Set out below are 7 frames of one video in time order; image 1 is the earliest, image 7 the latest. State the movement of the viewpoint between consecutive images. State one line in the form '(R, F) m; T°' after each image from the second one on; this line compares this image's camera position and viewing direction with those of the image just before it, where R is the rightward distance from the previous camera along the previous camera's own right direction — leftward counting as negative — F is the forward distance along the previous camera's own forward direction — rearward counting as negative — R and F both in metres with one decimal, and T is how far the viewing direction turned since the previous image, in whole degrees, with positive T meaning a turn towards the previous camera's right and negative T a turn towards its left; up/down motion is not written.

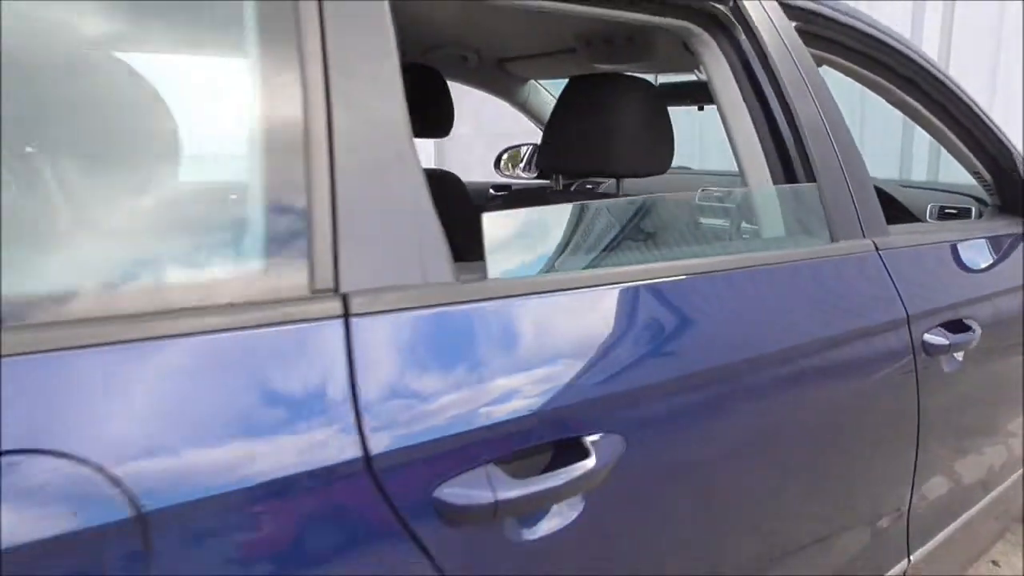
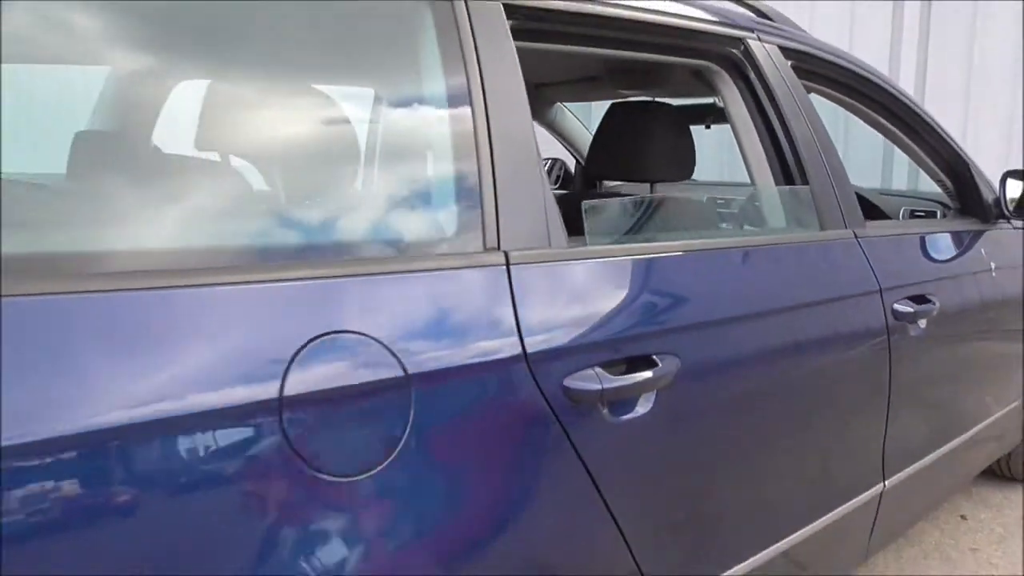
(-0.2, -0.4) m; +1°
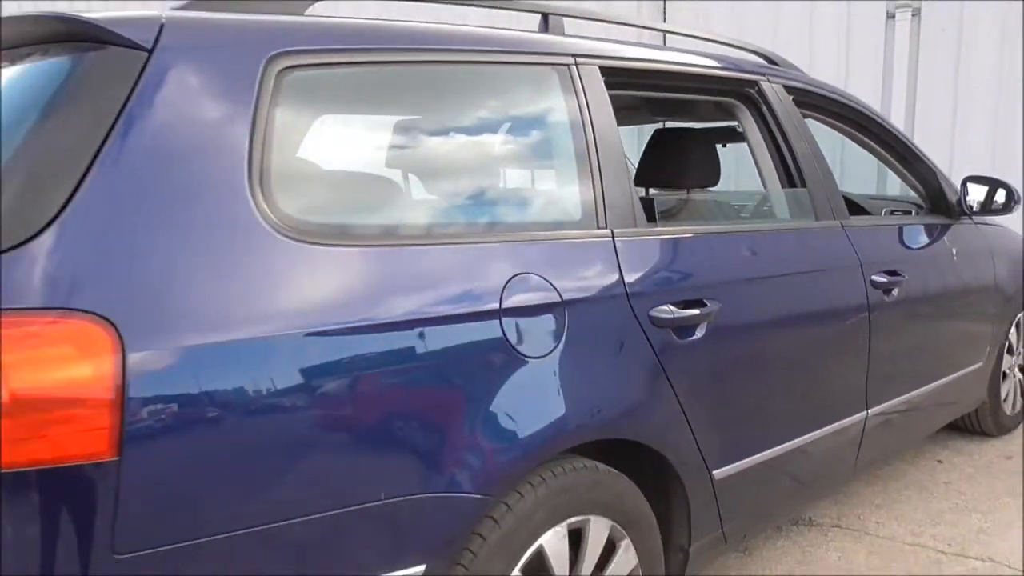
(-0.2, -0.6) m; 0°
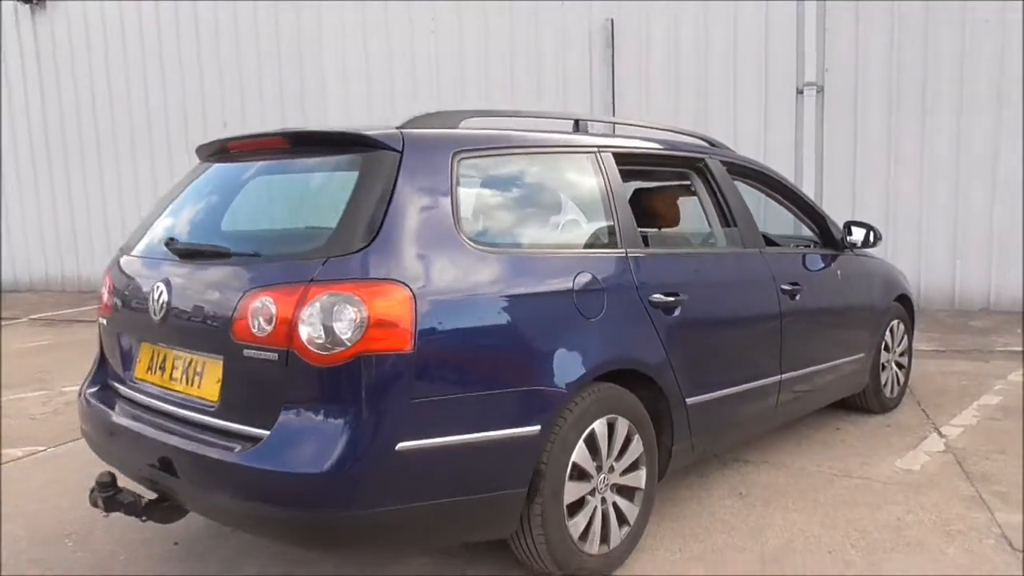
(-0.4, -1.1) m; +4°
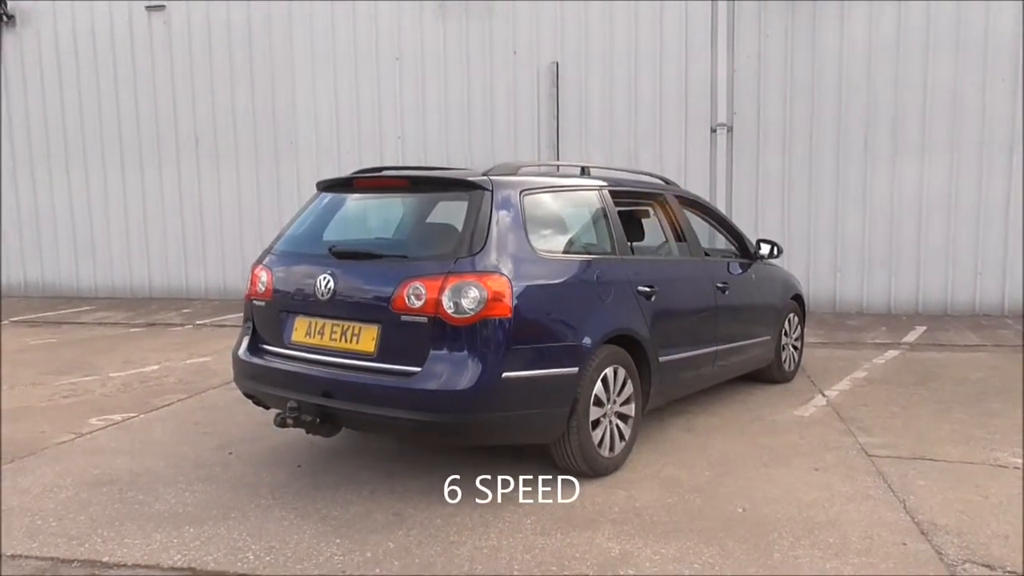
(-0.7, -1.3) m; +7°
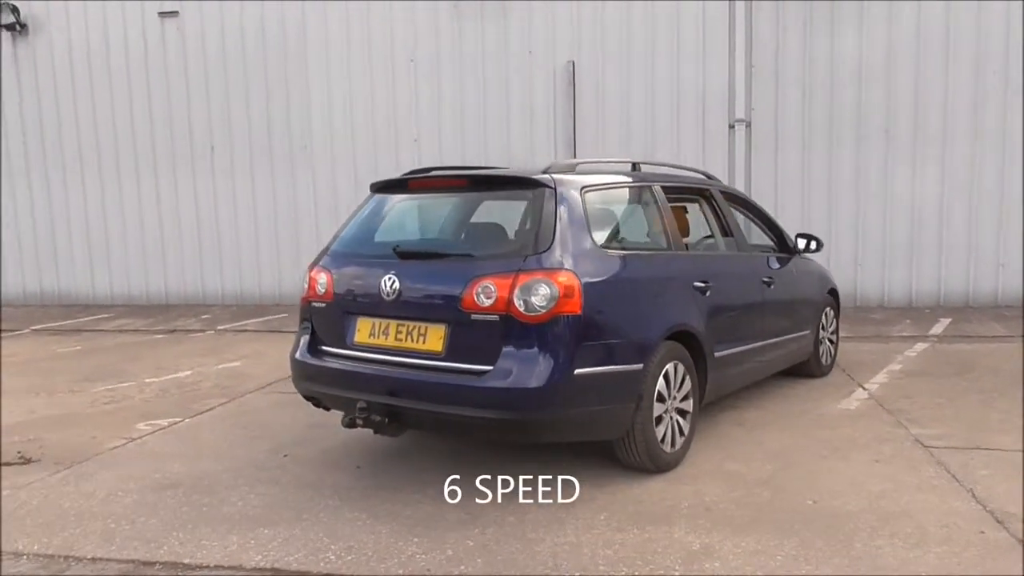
(-0.3, 0.0) m; 0°
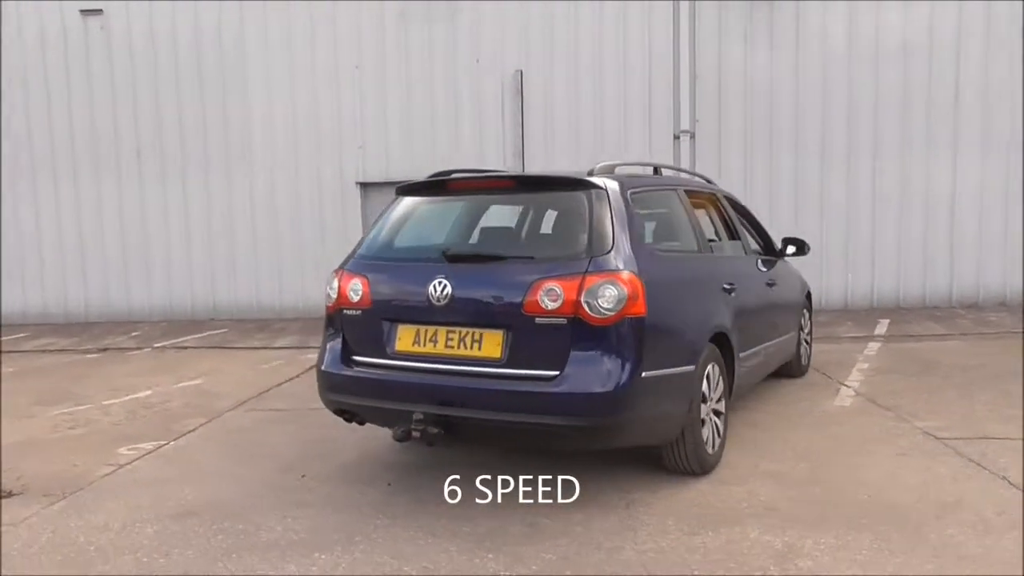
(-0.7, +0.1) m; +7°
